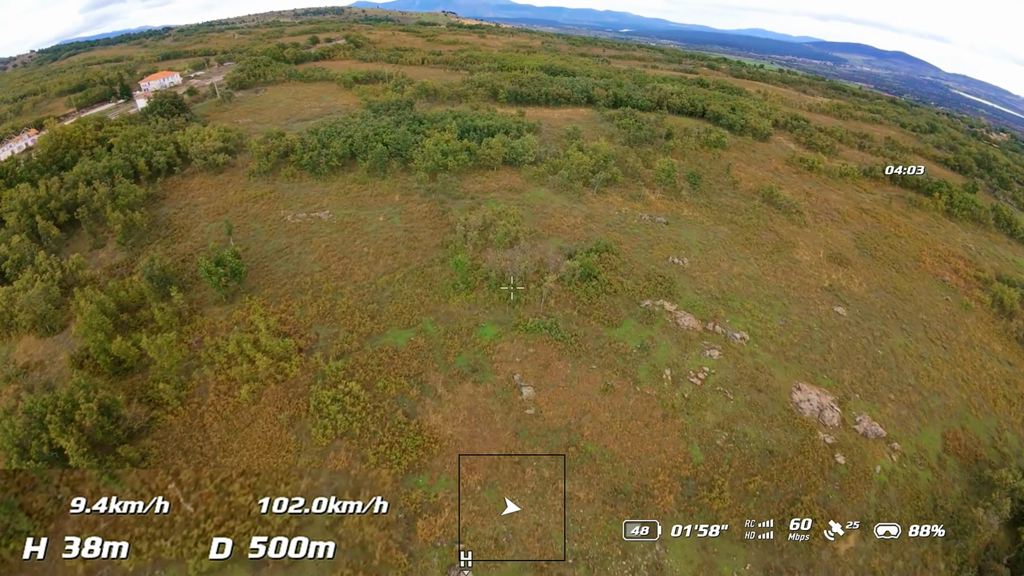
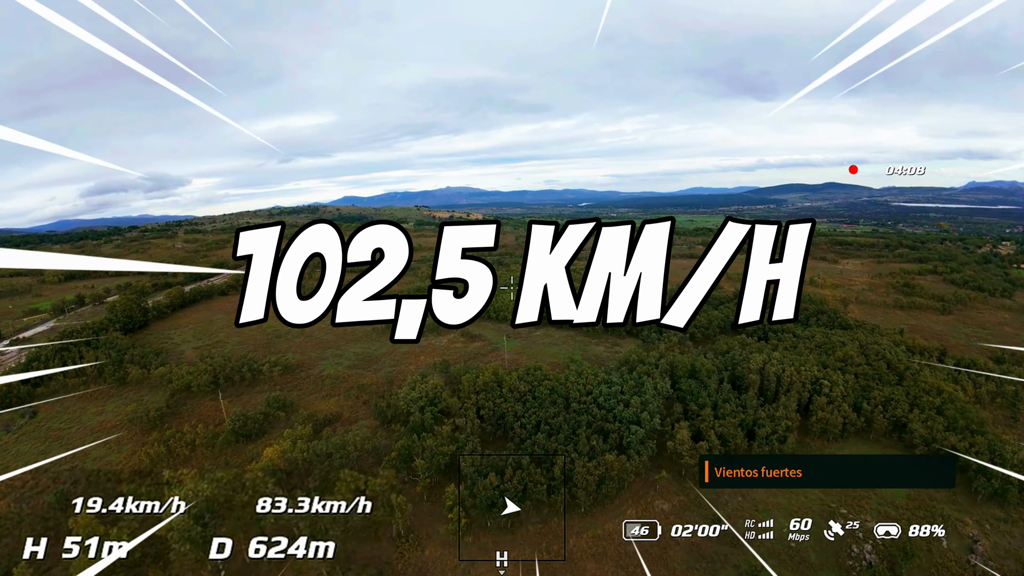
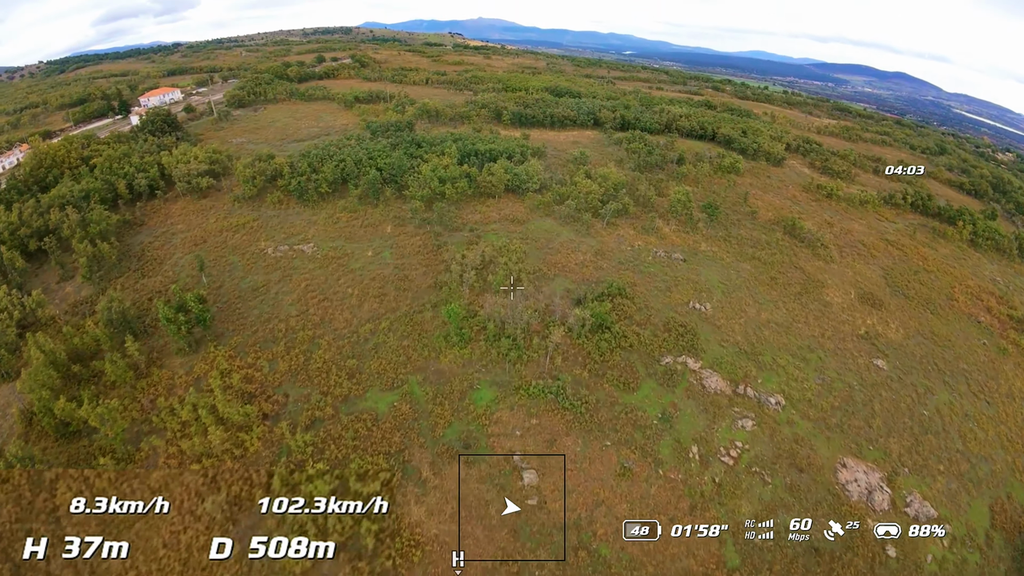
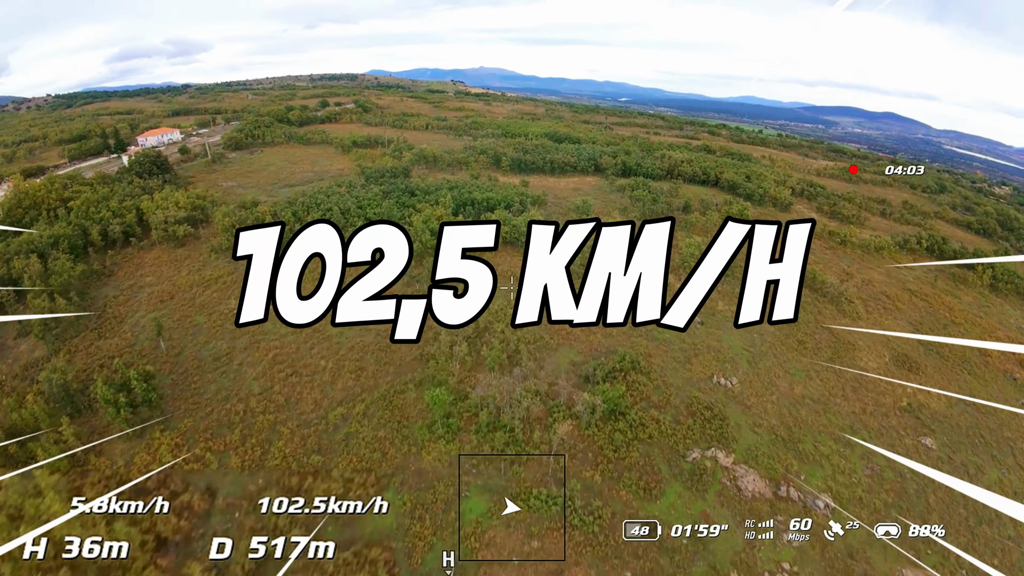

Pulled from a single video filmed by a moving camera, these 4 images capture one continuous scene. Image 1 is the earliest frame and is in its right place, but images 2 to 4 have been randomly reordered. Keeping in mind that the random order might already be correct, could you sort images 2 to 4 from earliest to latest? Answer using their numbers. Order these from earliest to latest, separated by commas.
3, 4, 2
